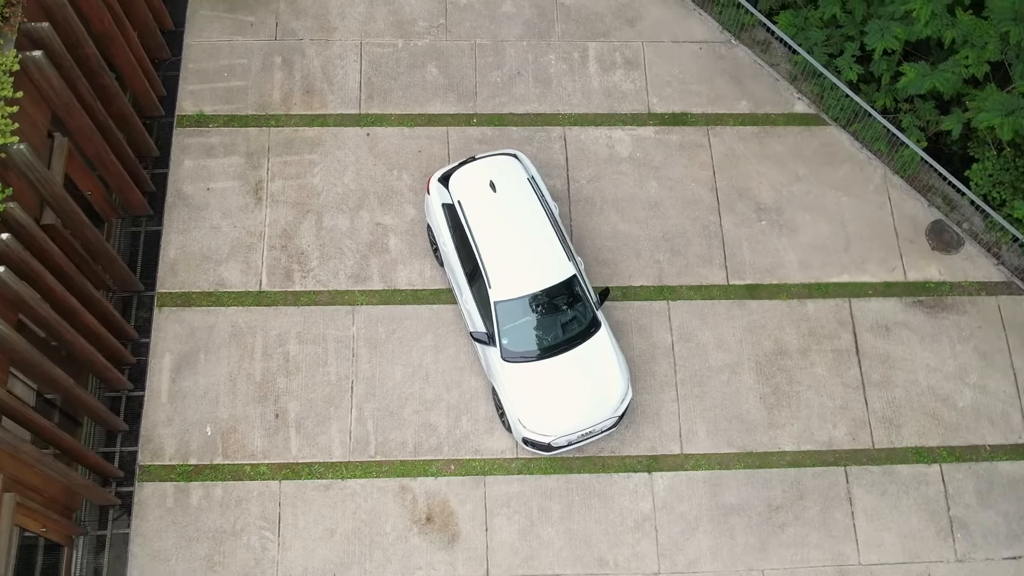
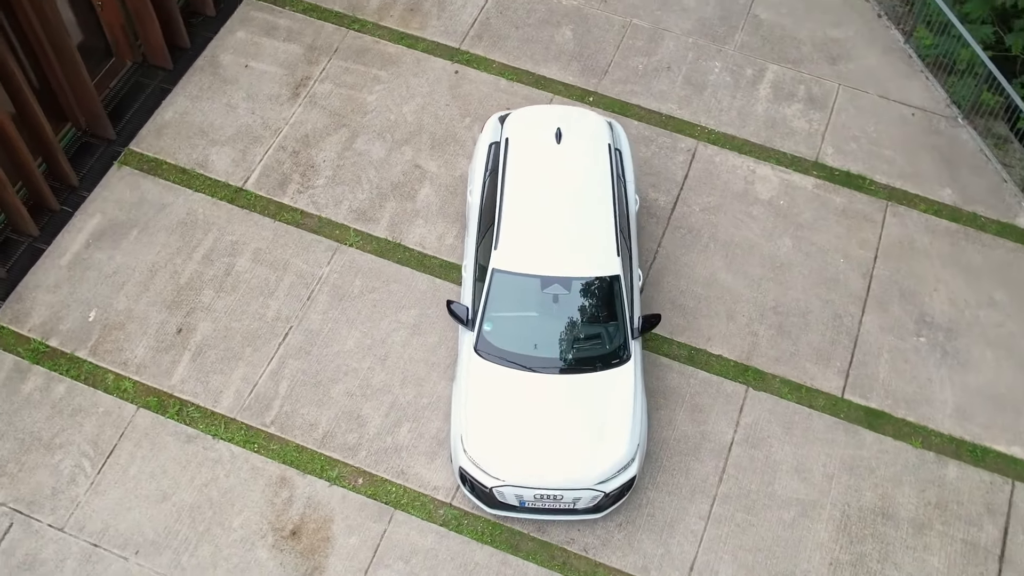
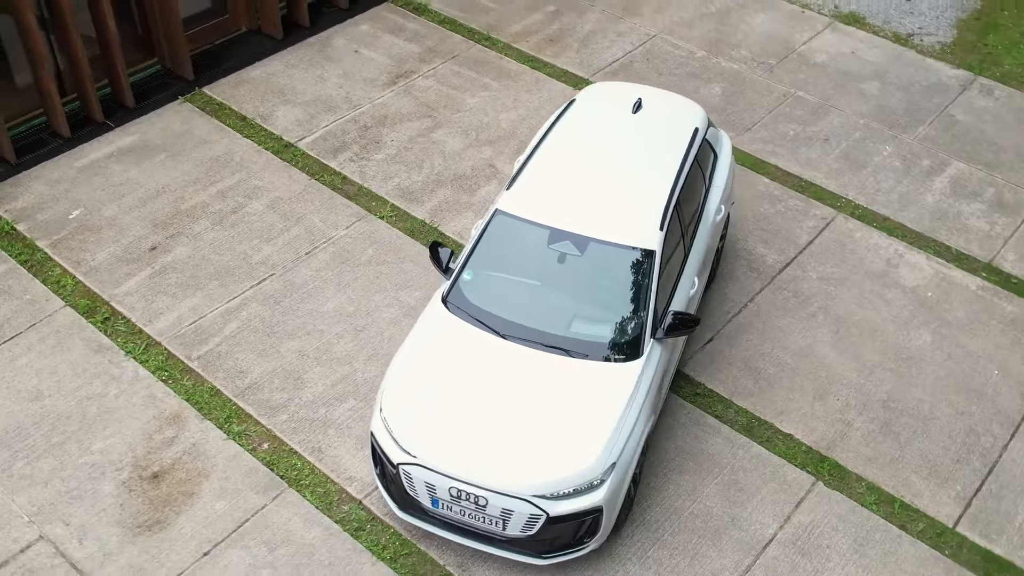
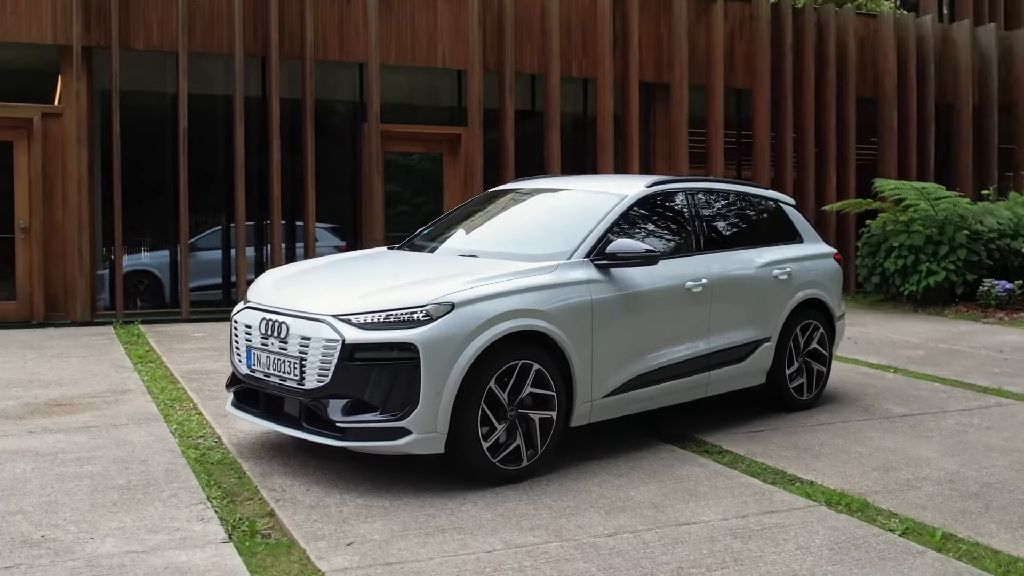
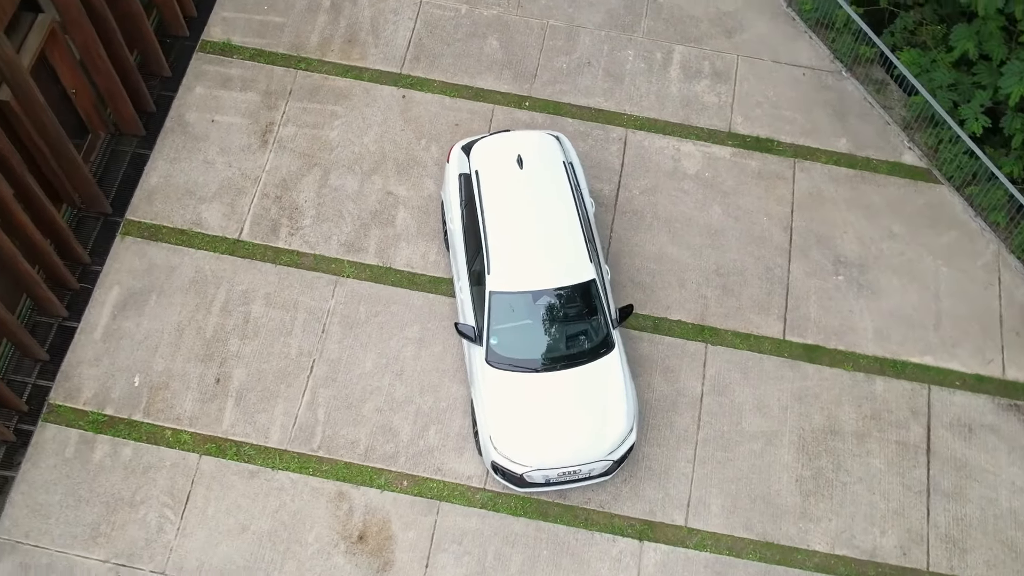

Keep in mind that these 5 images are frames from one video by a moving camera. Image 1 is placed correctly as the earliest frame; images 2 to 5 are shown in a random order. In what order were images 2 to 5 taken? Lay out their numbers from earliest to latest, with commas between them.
5, 2, 3, 4
